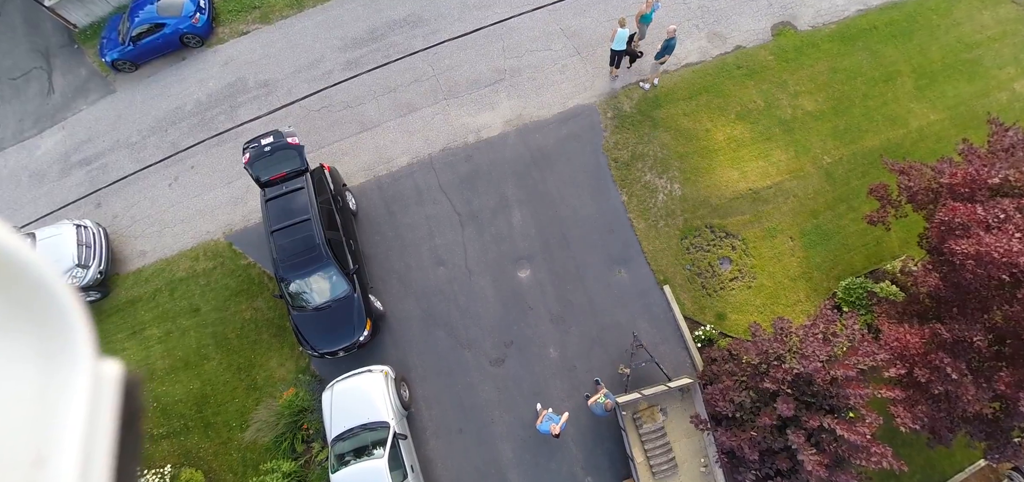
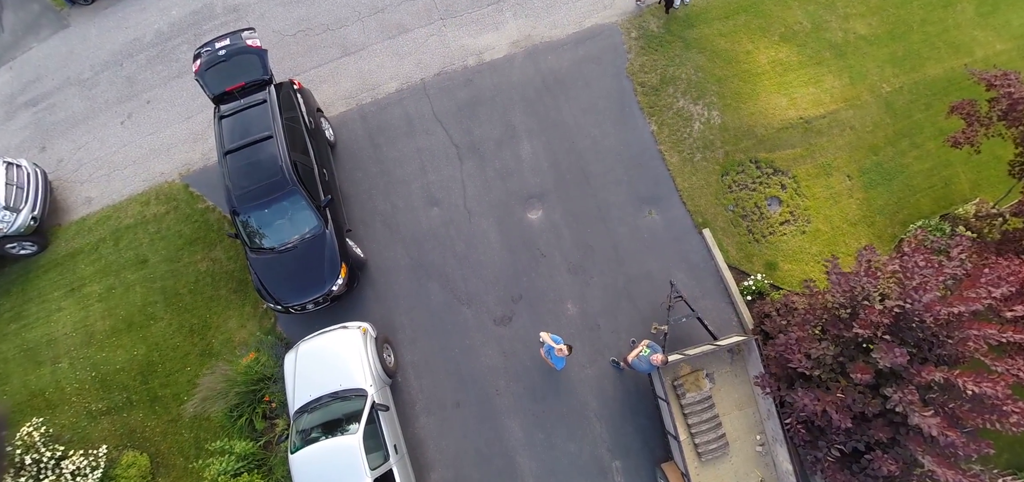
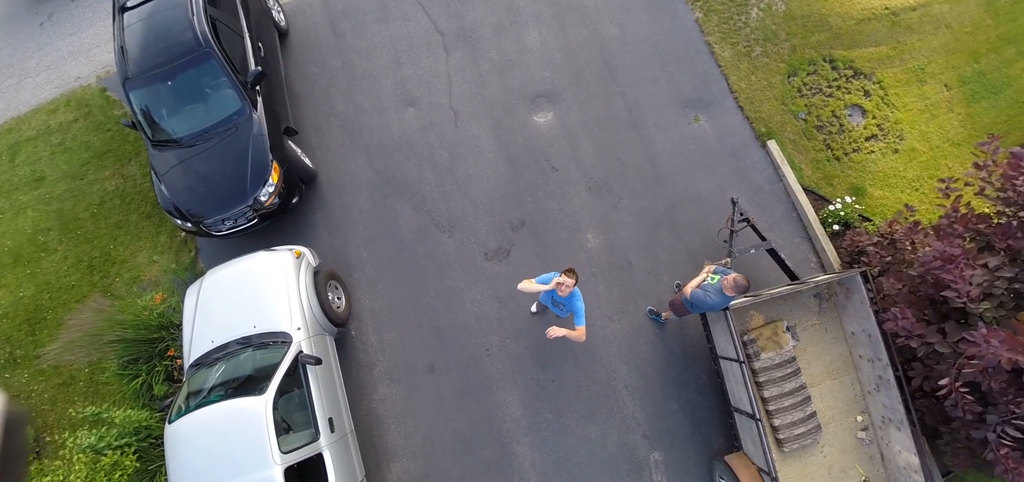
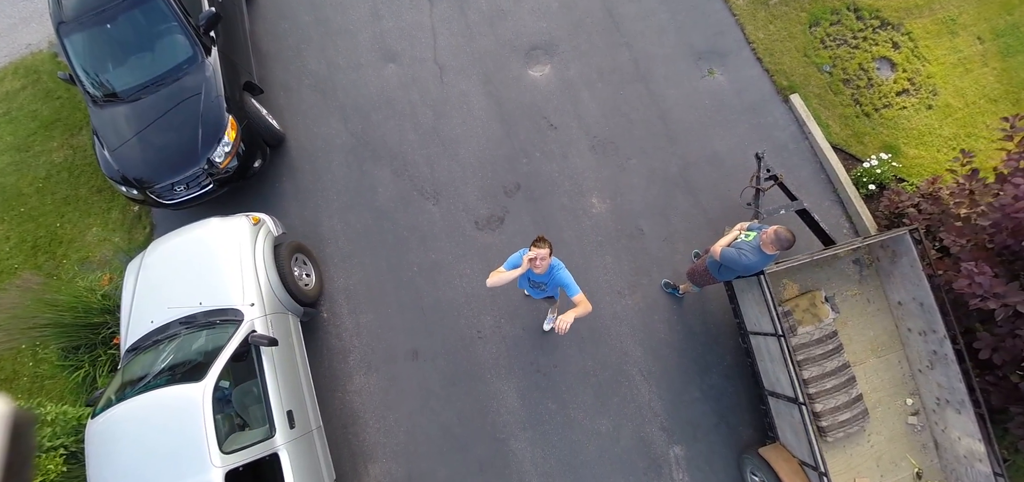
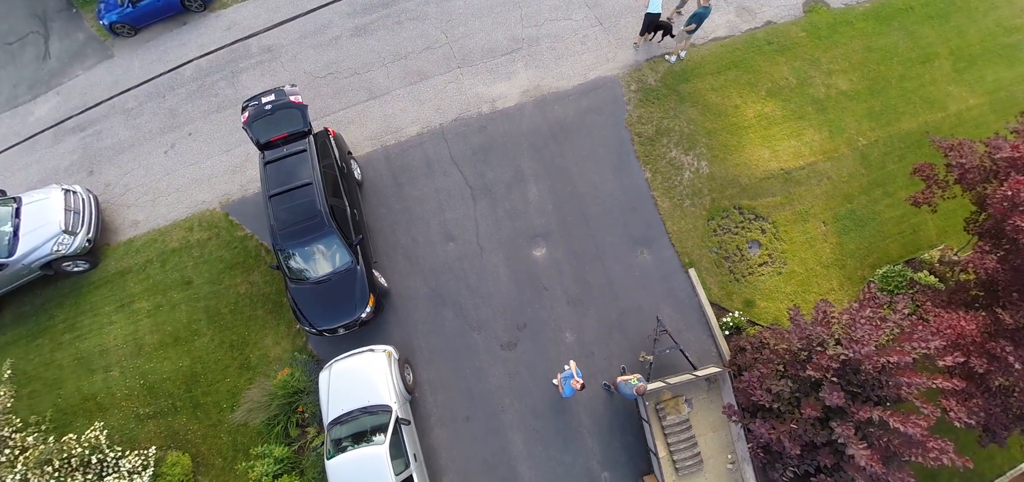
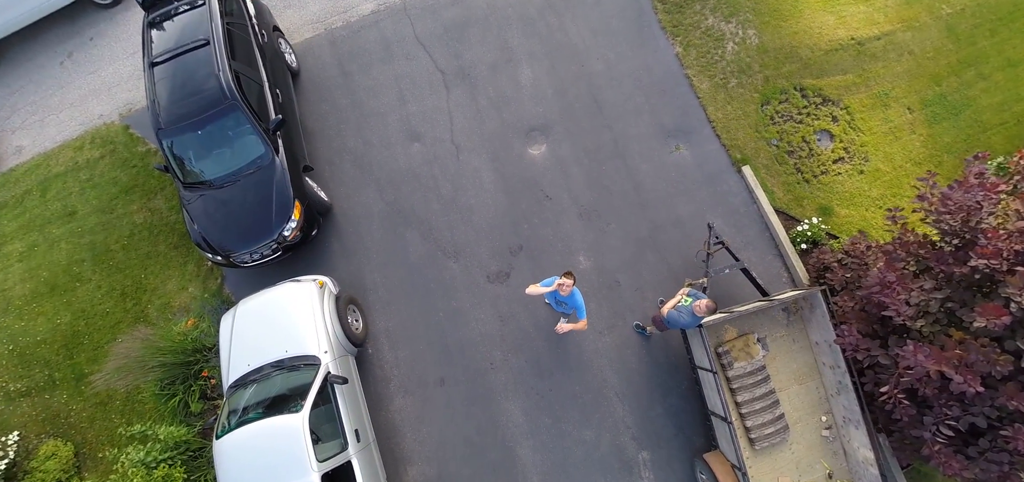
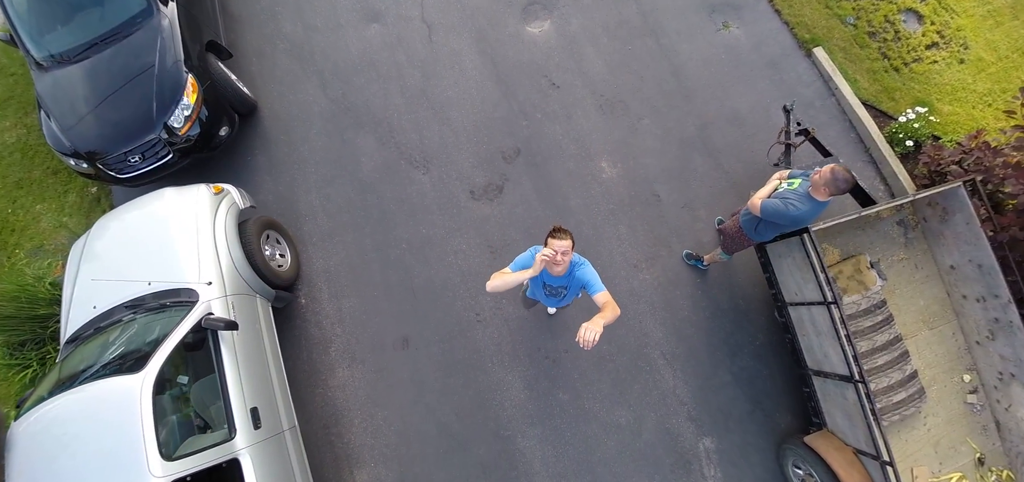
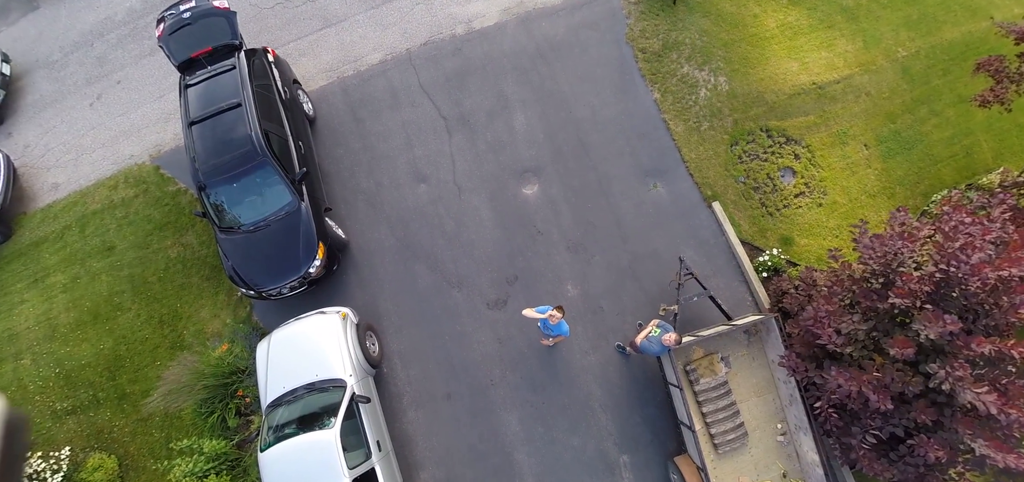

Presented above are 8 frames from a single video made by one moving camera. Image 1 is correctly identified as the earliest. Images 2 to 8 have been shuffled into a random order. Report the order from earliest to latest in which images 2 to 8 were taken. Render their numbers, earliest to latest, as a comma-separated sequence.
5, 2, 8, 6, 3, 4, 7
